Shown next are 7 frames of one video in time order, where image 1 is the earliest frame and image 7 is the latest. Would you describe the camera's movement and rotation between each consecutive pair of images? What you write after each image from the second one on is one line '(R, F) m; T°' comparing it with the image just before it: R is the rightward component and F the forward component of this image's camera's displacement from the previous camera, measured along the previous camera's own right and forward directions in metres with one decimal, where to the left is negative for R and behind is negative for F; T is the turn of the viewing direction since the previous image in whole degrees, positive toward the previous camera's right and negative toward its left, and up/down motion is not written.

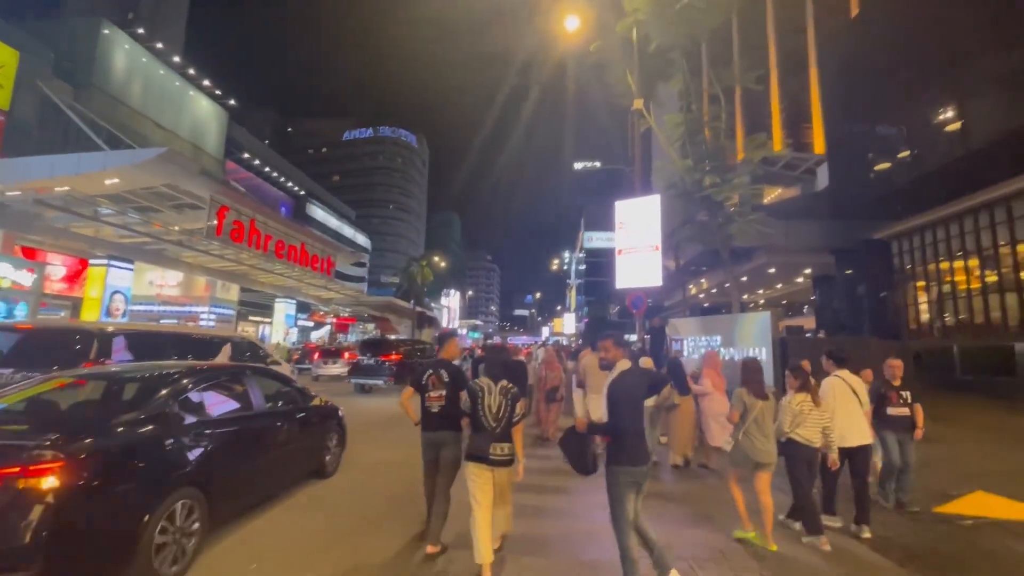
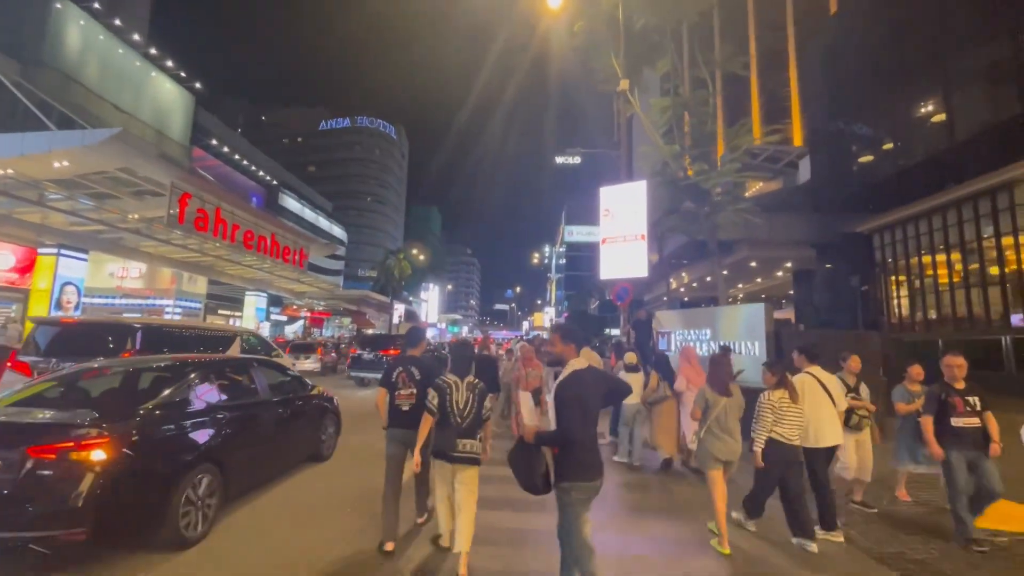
(0.0, +0.5) m; +2°
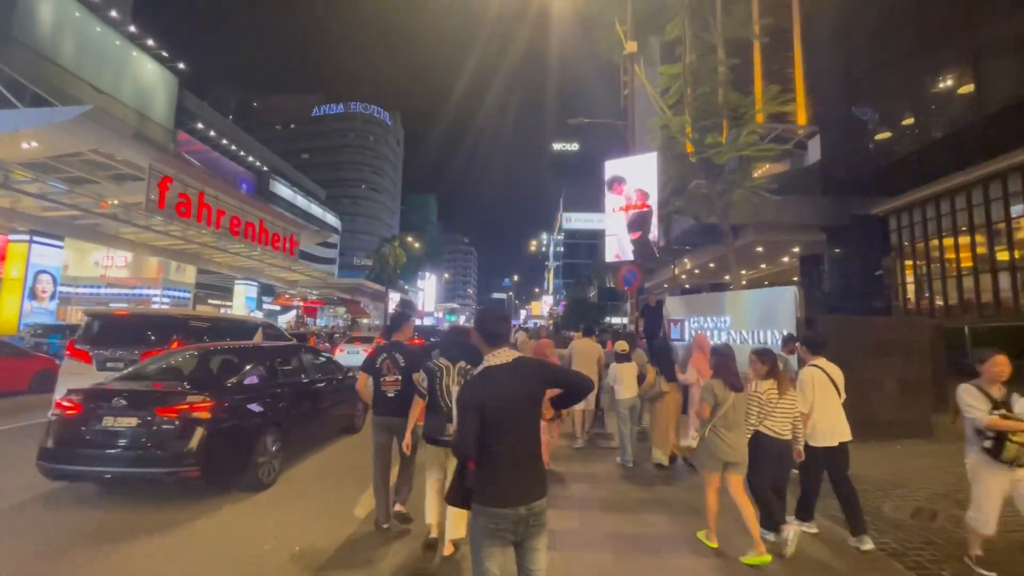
(0.0, +0.7) m; 0°
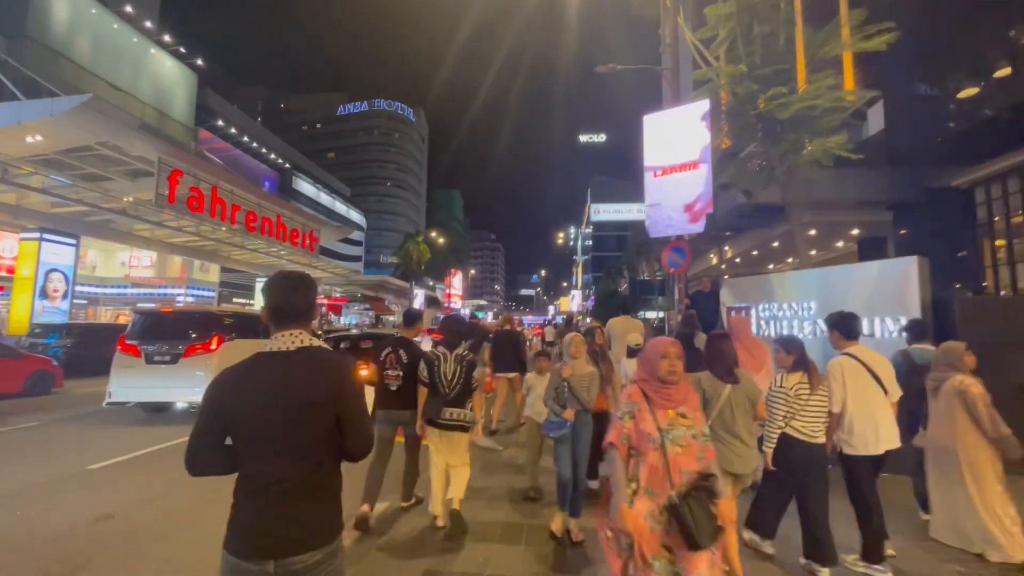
(+0.1, +1.3) m; -3°
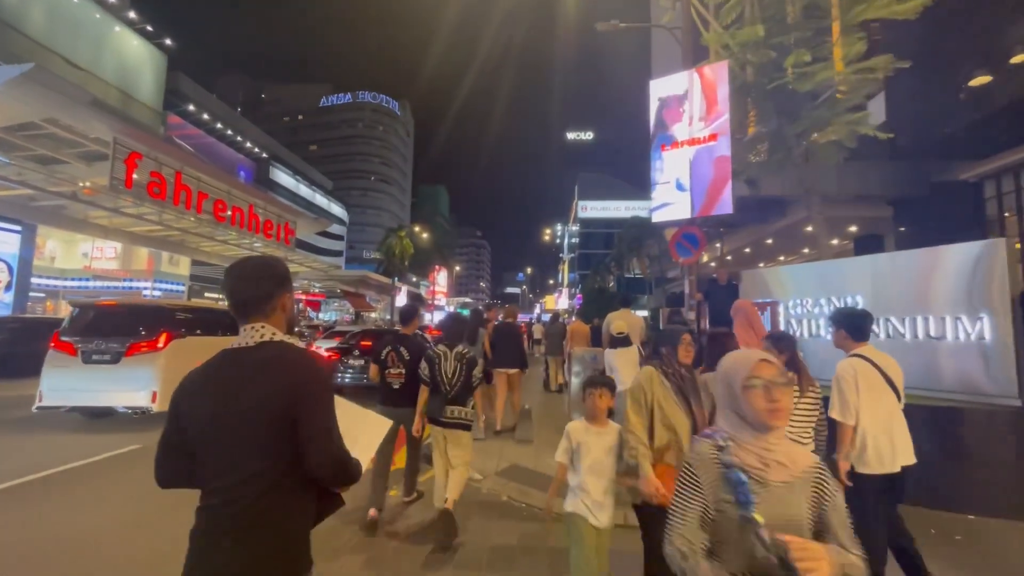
(0.0, +0.9) m; +2°
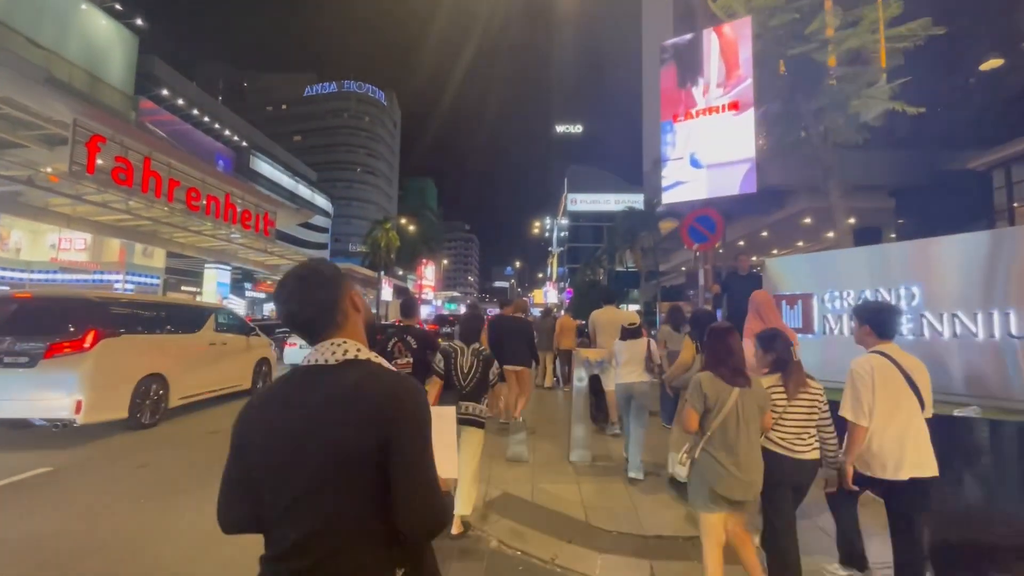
(0.0, +0.7) m; +1°
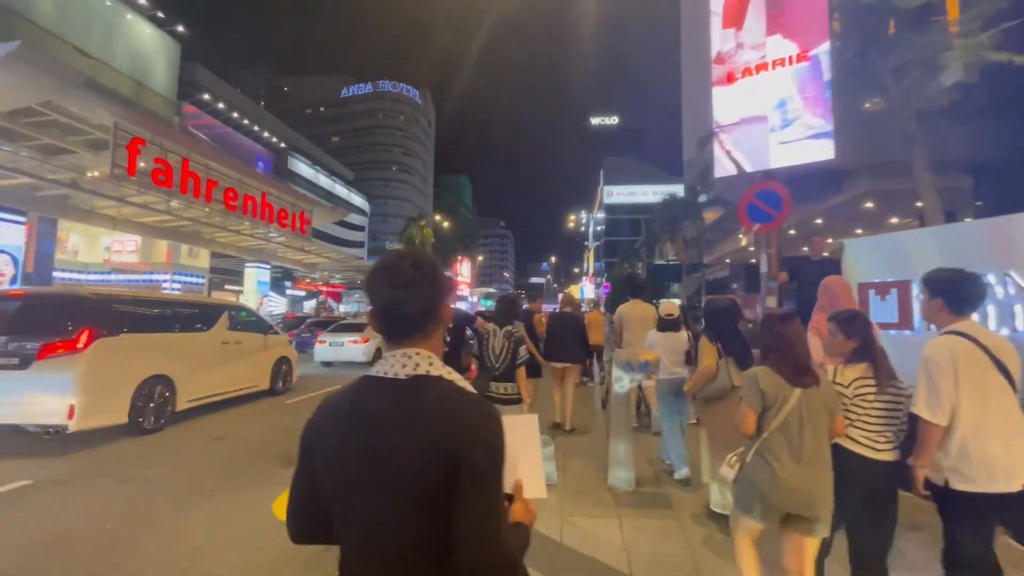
(+0.1, +0.5) m; -4°
